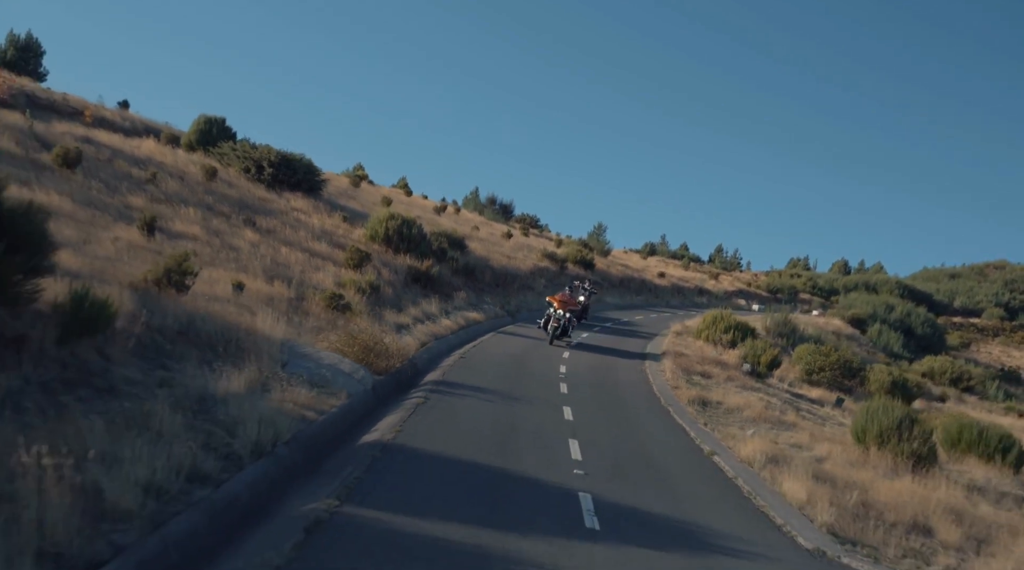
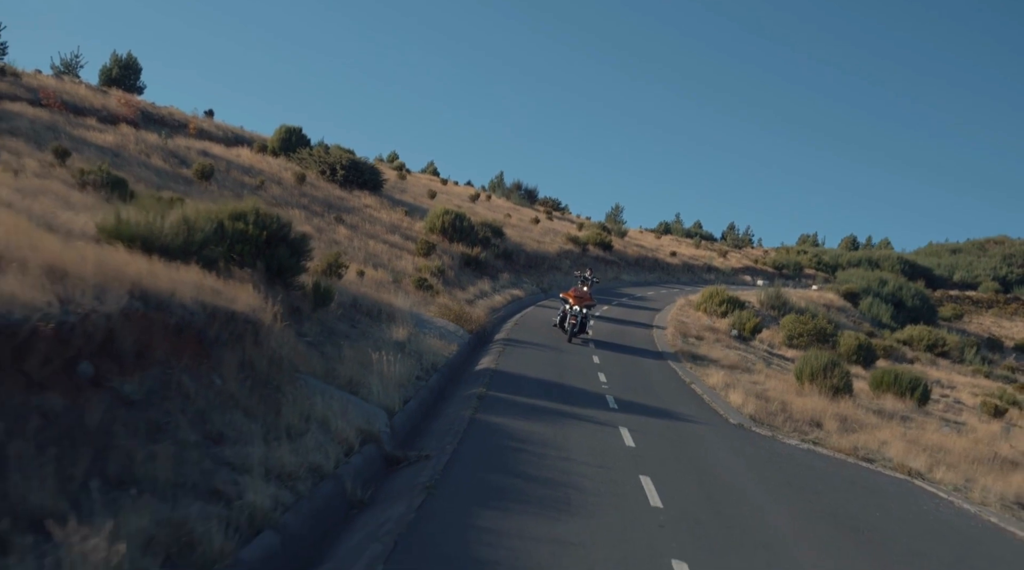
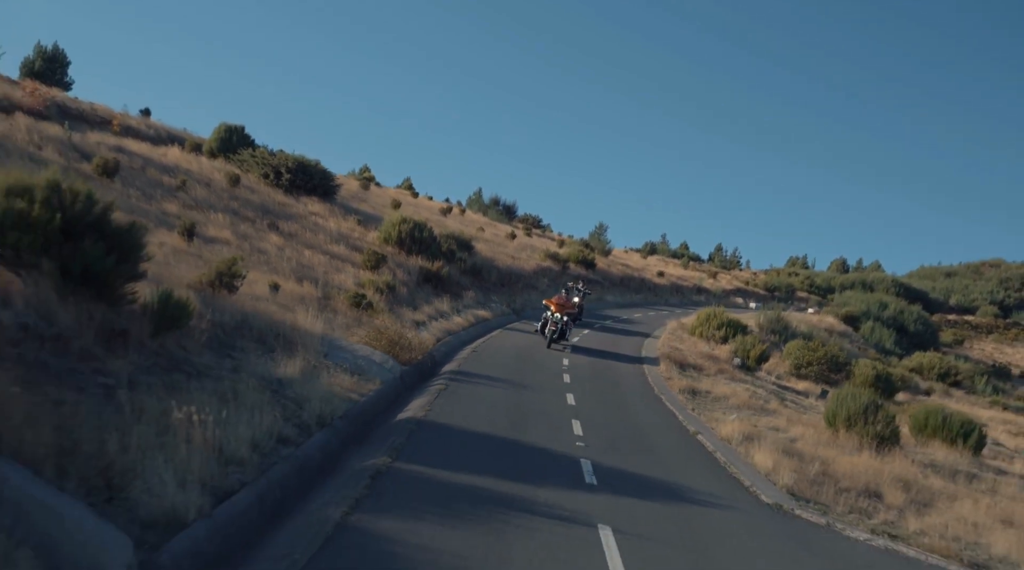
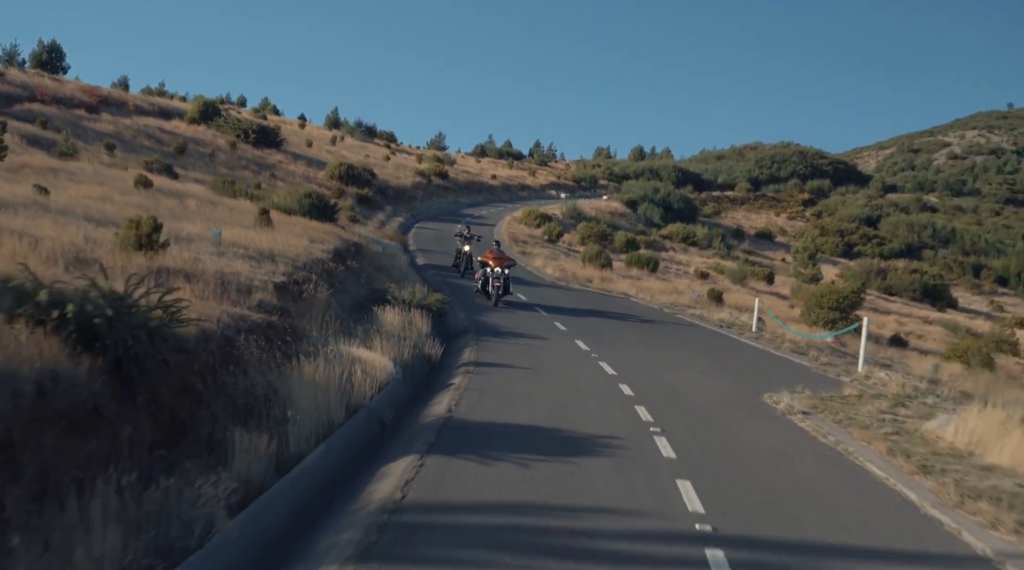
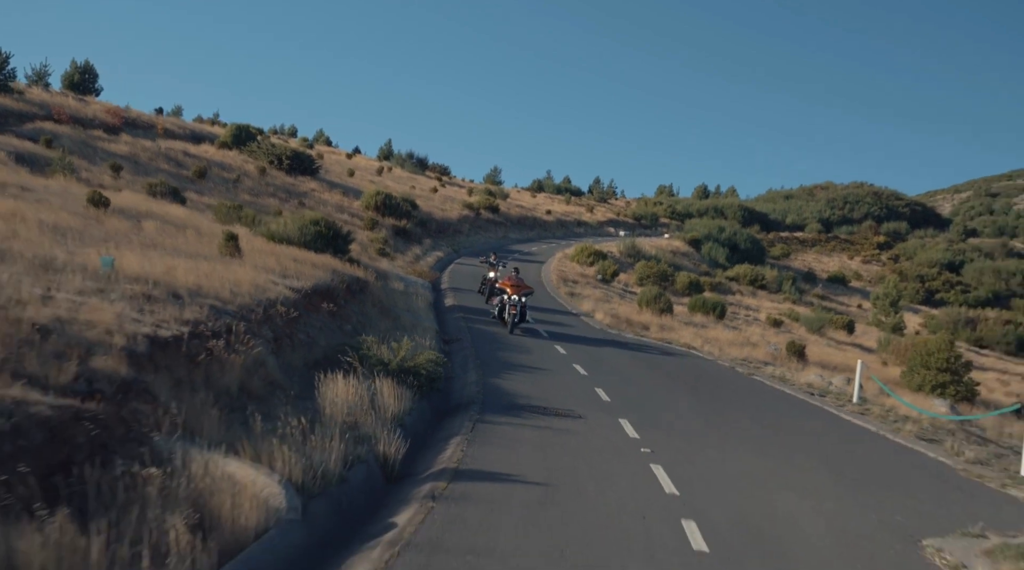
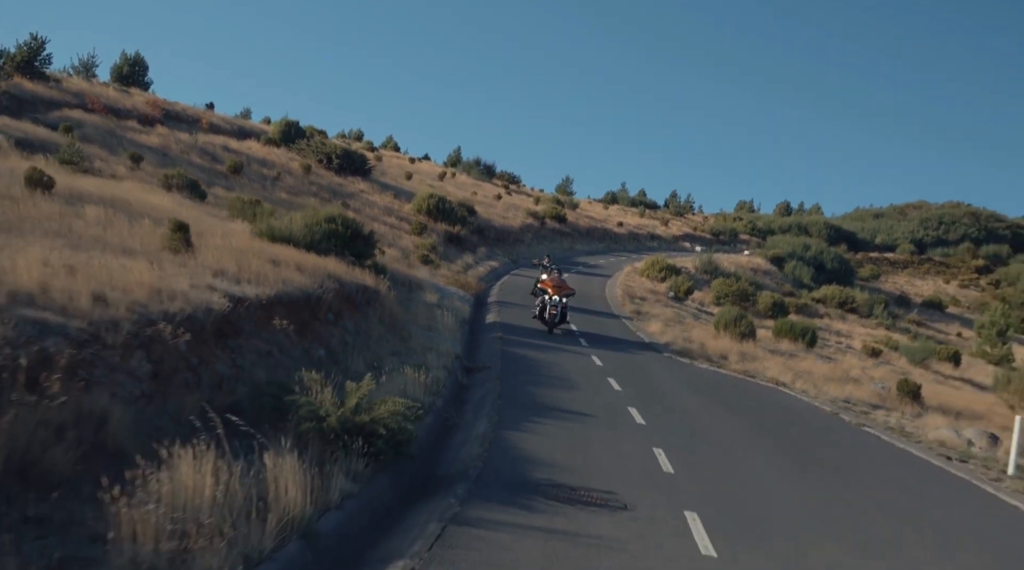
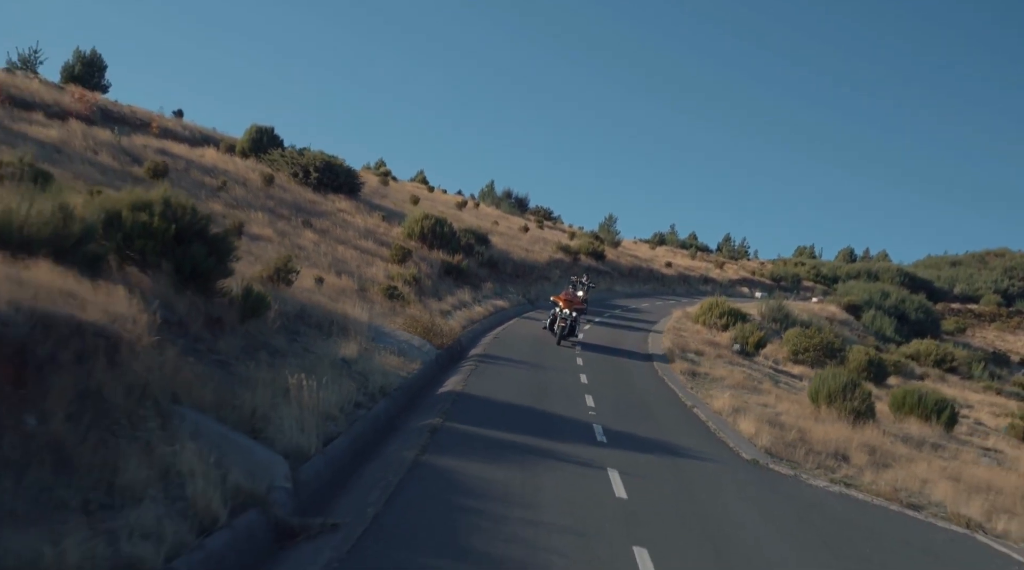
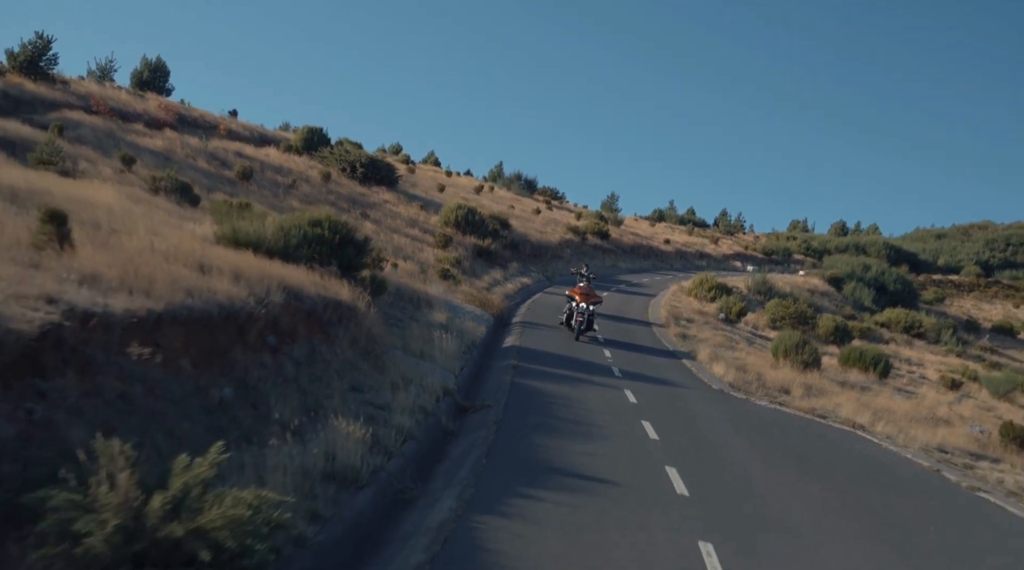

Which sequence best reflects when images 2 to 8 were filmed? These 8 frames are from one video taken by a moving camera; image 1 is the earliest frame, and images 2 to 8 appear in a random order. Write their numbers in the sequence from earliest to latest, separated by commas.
3, 7, 2, 8, 6, 5, 4
